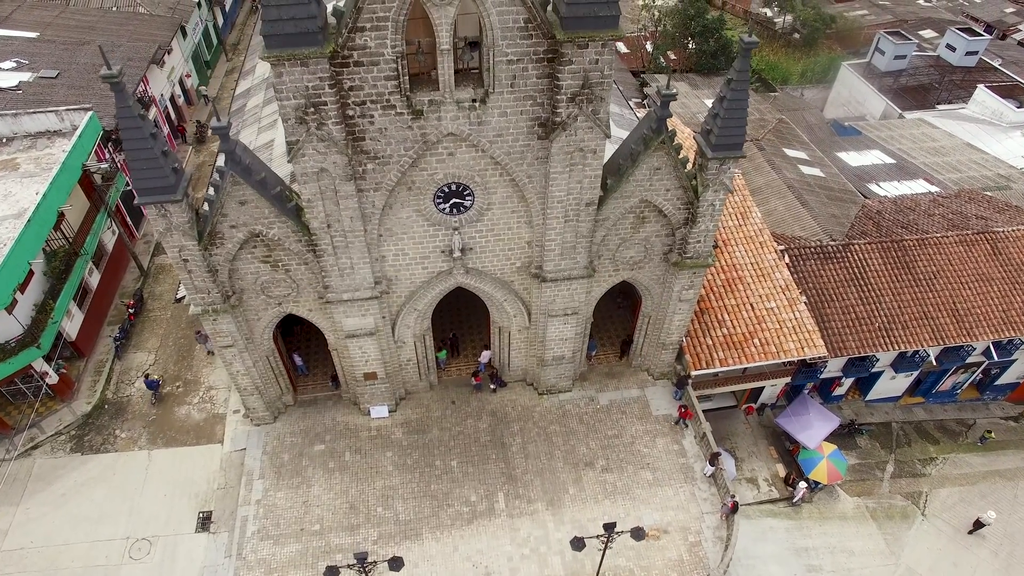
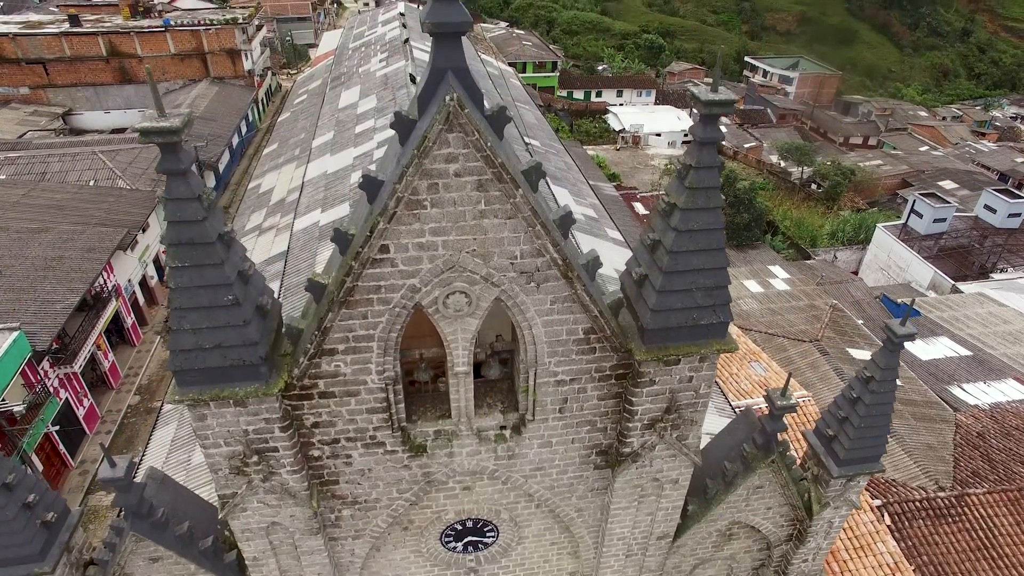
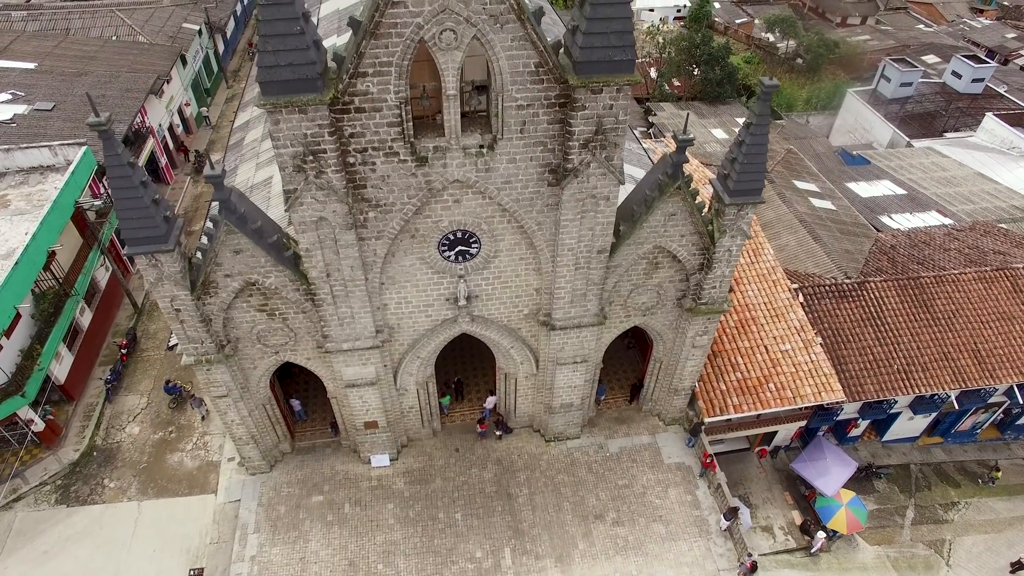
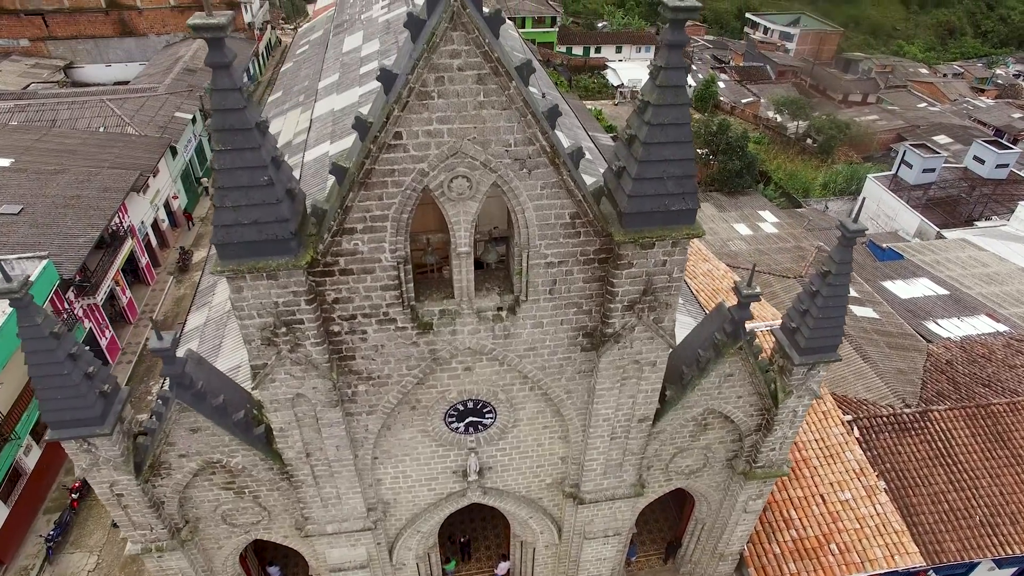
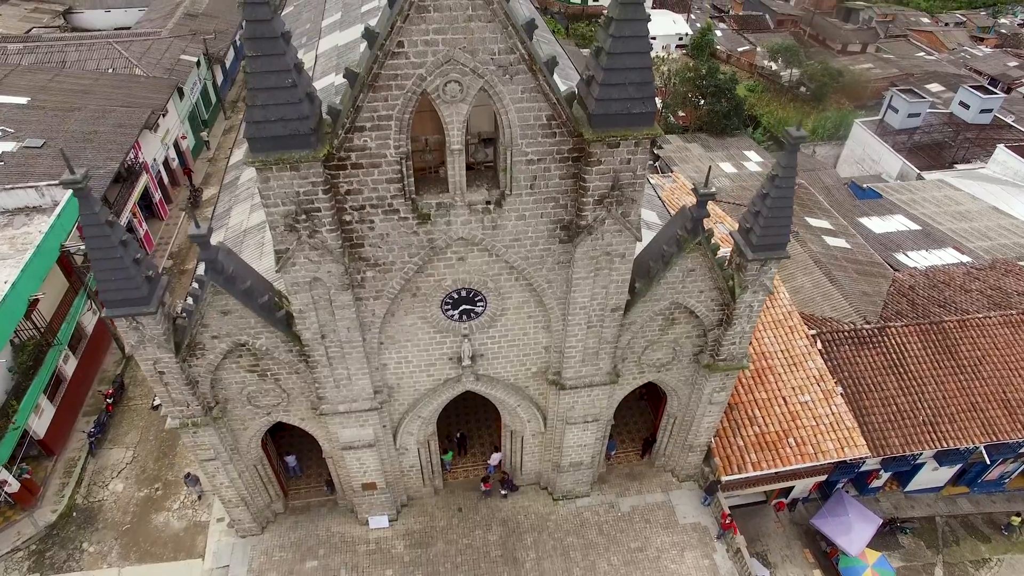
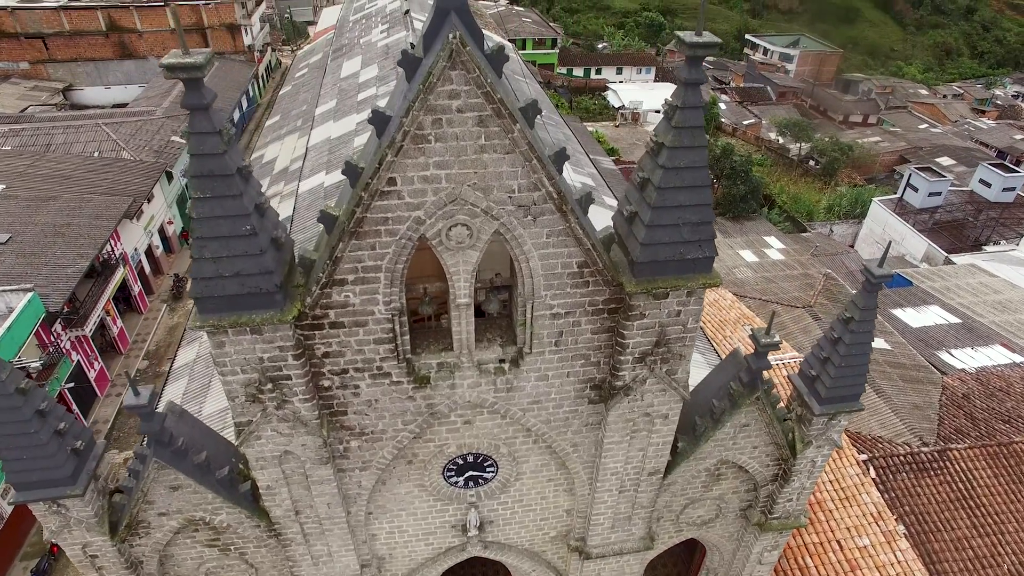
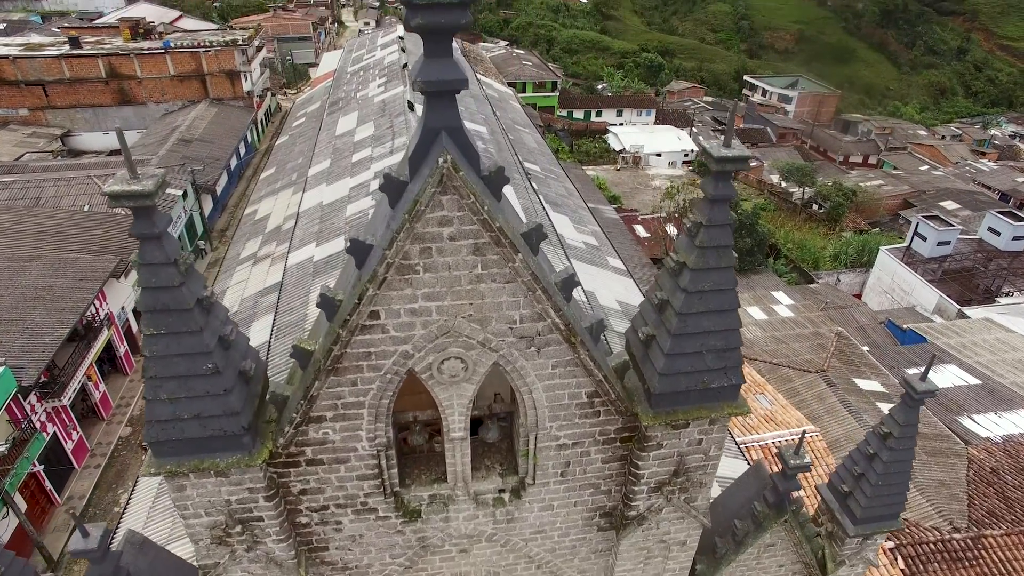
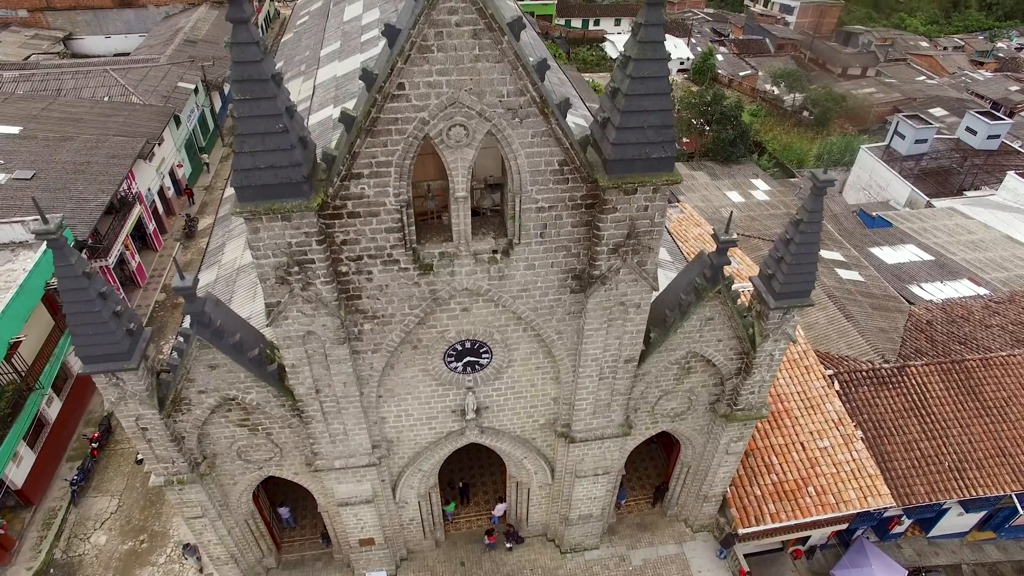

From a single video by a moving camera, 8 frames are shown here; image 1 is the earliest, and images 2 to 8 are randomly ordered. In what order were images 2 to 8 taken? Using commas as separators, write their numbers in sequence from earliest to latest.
3, 5, 8, 4, 6, 2, 7
